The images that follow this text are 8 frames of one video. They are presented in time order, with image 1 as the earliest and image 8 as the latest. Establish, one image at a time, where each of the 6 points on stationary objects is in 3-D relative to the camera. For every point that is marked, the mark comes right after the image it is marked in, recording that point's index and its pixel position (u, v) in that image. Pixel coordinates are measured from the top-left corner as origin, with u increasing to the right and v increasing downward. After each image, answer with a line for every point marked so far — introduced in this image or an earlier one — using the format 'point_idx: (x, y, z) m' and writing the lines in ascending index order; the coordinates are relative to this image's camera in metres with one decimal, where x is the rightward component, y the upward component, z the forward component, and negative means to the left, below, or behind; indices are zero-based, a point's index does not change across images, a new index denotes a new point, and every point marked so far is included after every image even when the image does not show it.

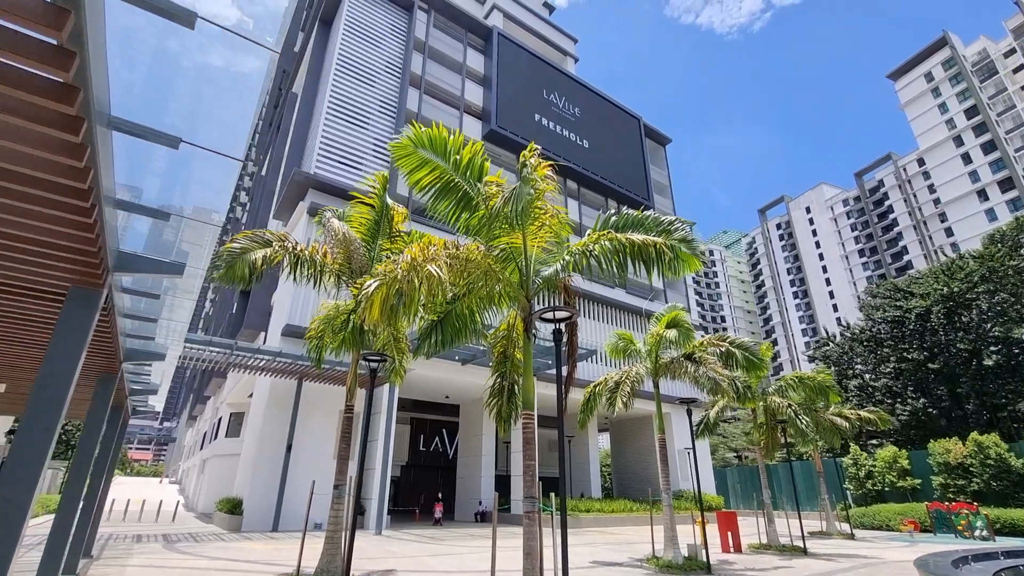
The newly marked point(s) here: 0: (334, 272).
0: (-3.3, +0.4, +8.5) m
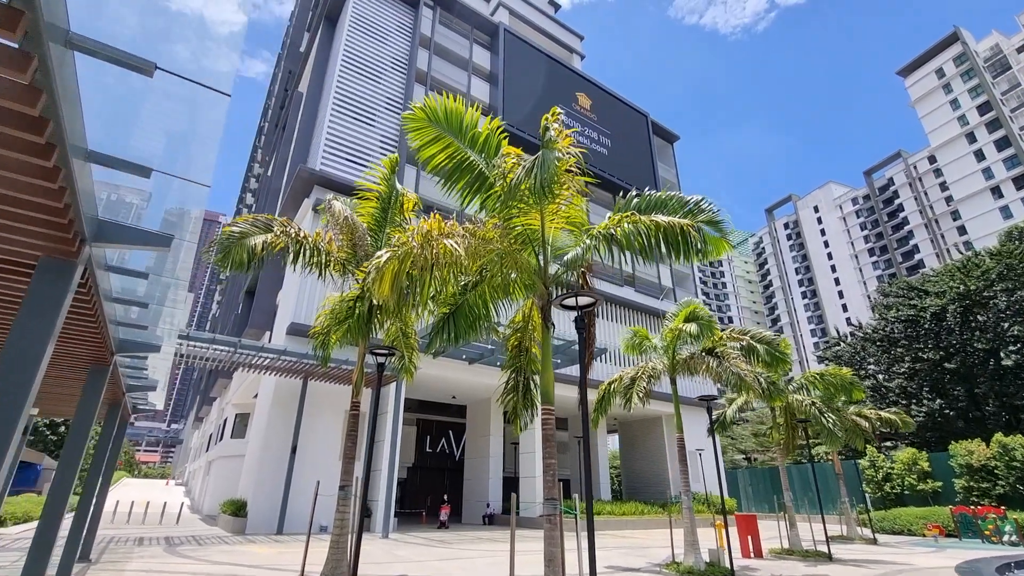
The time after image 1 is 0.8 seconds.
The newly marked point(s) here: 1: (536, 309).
0: (-3.0, +0.5, +8.1) m
1: (+0.4, -0.3, +7.7) m
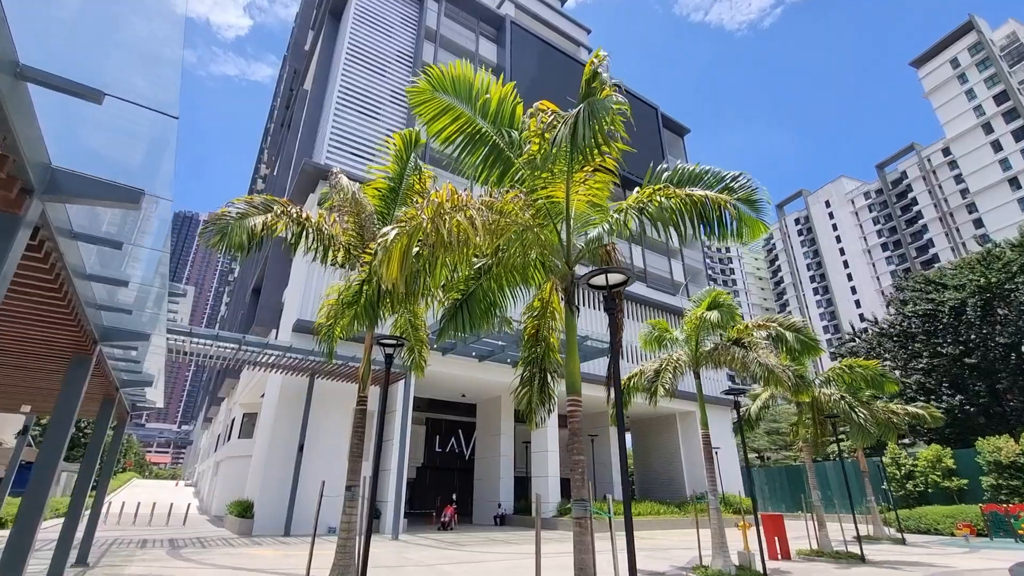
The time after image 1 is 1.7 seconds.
0: (-2.8, +0.7, +7.6) m
1: (+0.7, -0.1, +7.2) m
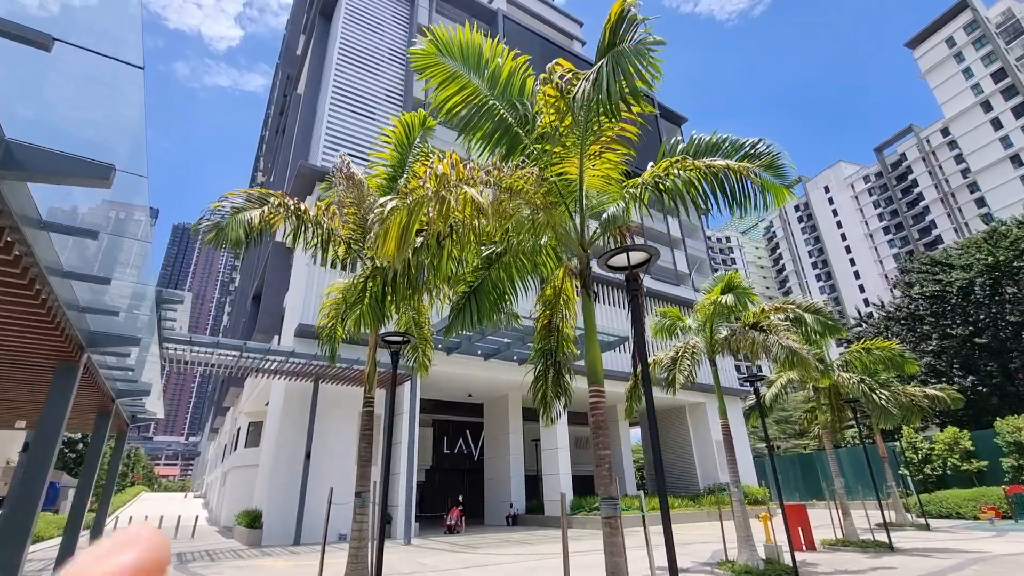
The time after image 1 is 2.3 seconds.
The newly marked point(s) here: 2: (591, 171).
0: (-2.6, +0.8, +7.2) m
1: (+0.9, +0.1, +6.8) m
2: (+1.0, +1.4, +5.7) m
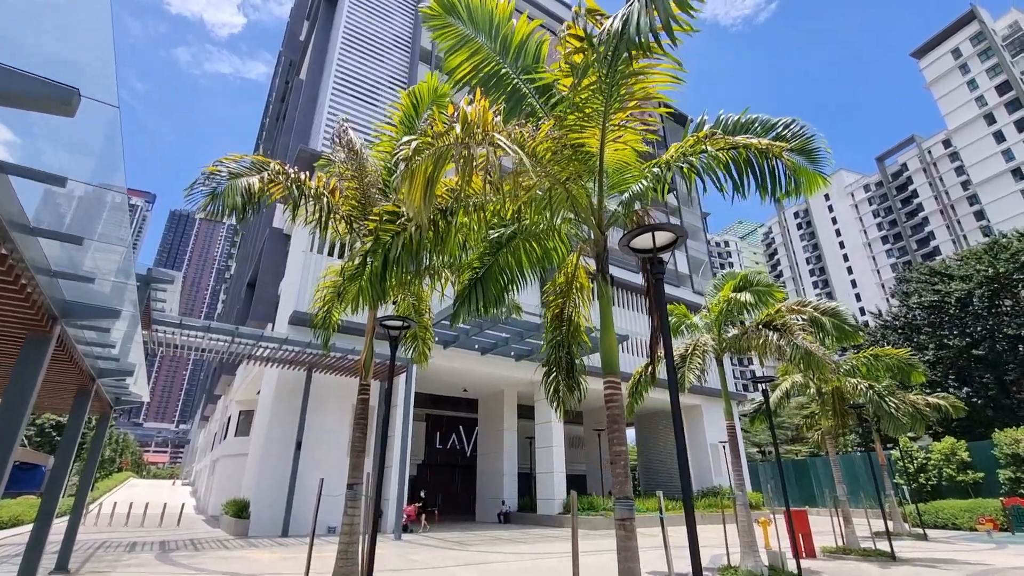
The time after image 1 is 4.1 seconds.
0: (-2.5, +1.1, +6.9) m
1: (+1.0, +0.3, +6.5) m
2: (+1.1, +1.6, +5.4) m
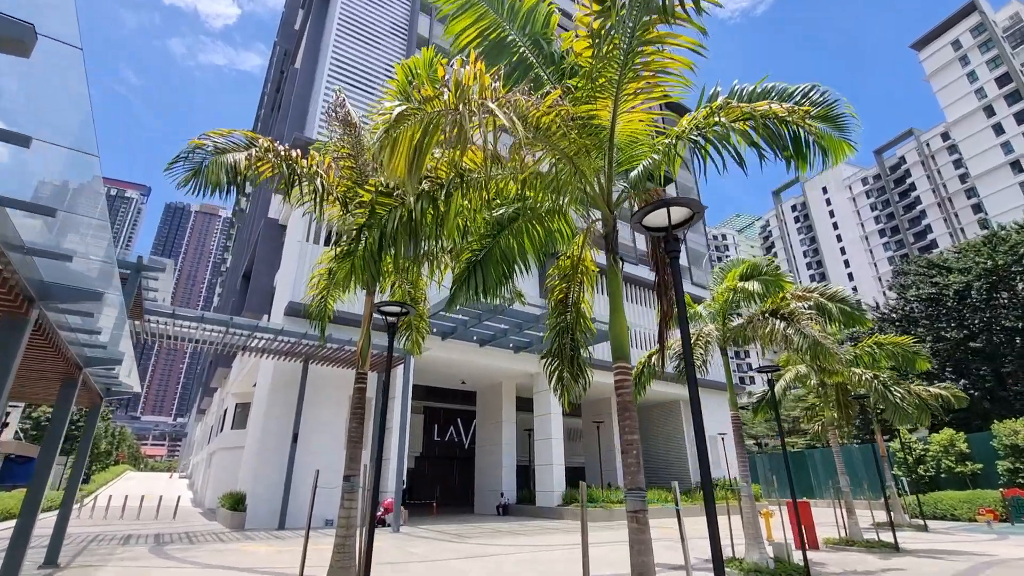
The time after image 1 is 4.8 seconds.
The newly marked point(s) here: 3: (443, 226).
0: (-2.5, +1.3, +6.6) m
1: (+1.0, +0.5, +6.2) m
2: (+1.2, +1.8, +5.1) m
3: (-0.8, +0.7, +5.4) m
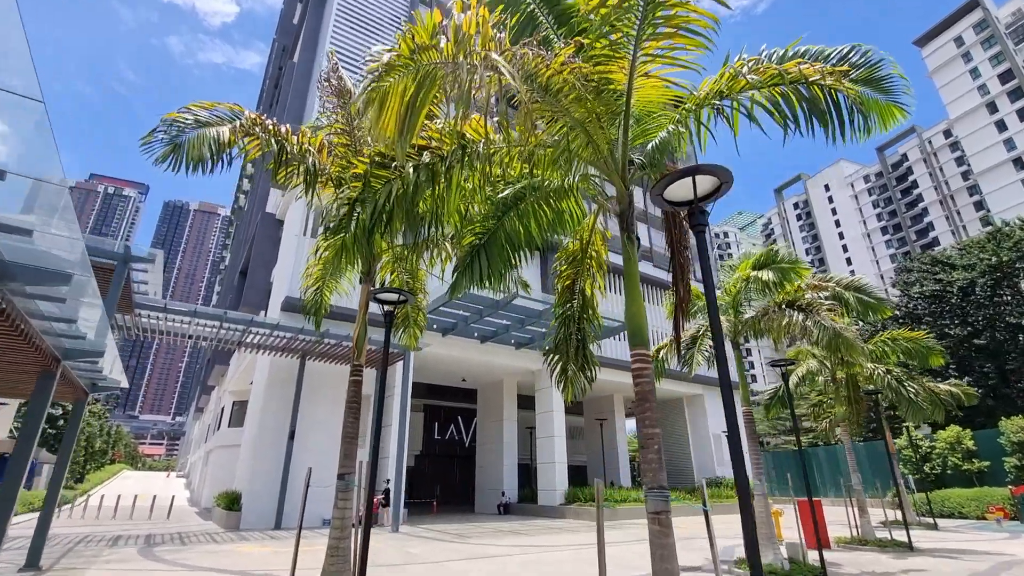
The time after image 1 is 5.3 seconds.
0: (-2.4, +1.4, +6.2) m
1: (+1.1, +0.7, +5.9) m
2: (+1.2, +1.9, +4.8) m
3: (-0.7, +0.9, +5.0) m
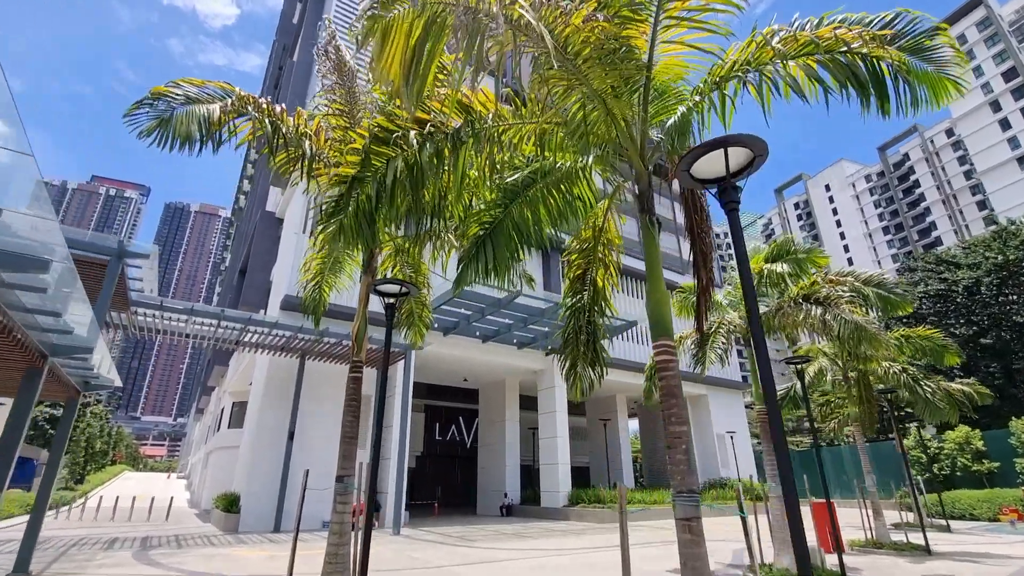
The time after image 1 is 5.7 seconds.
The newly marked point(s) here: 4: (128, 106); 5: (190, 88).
0: (-2.3, +1.5, +5.9) m
1: (+1.2, +0.8, +5.6) m
2: (+1.3, +2.1, +4.5) m
3: (-0.6, +1.0, +4.7) m
4: (-4.2, +1.8, +5.1) m
5: (-3.7, +2.1, +5.3) m
